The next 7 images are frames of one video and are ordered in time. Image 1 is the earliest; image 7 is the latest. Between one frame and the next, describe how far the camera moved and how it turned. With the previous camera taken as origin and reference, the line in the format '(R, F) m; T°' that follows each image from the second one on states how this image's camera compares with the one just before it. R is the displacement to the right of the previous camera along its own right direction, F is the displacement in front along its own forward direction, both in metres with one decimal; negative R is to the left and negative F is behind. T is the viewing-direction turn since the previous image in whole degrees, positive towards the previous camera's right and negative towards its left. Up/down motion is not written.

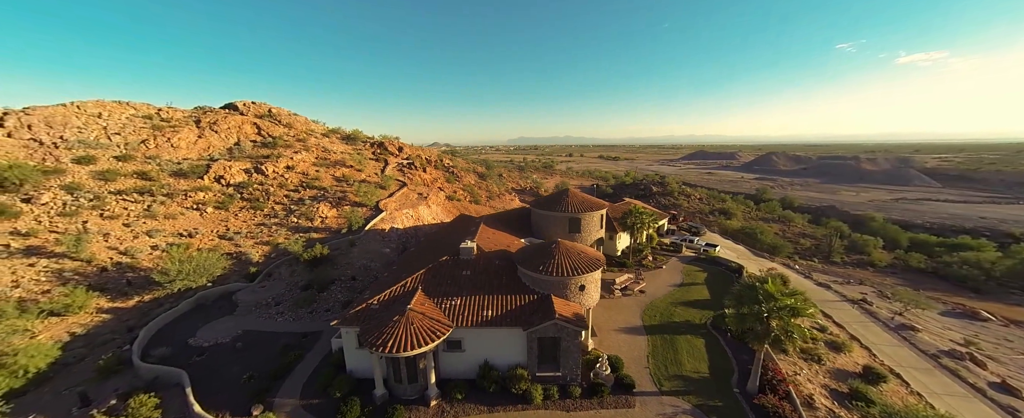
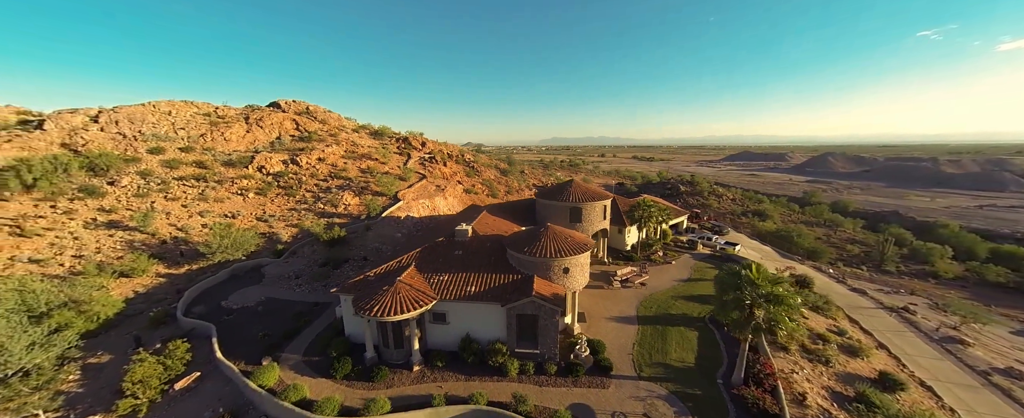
(+2.9, -0.7) m; -6°
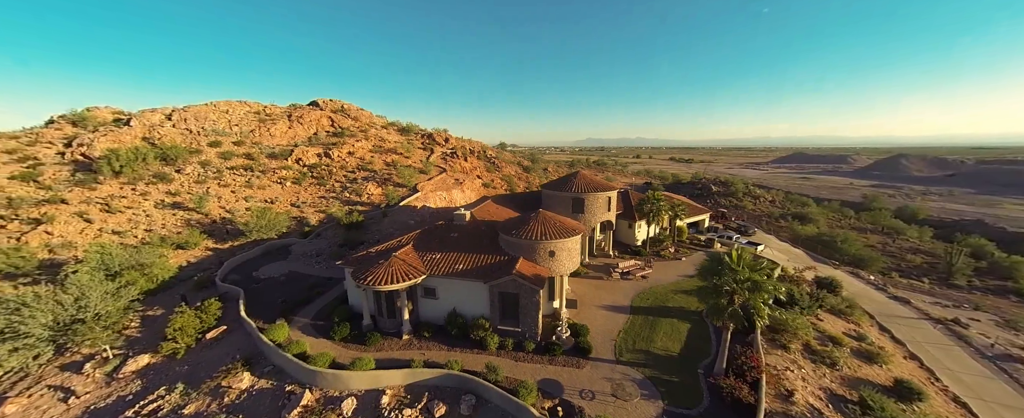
(+2.9, -0.7) m; -6°
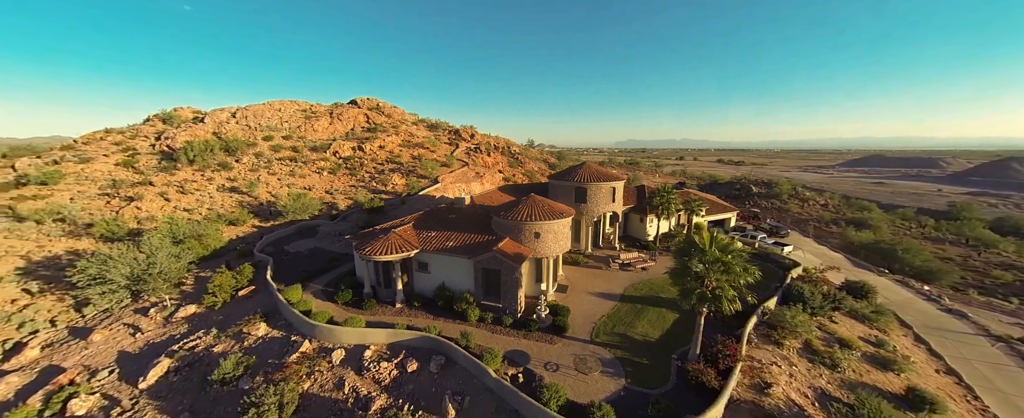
(+3.4, -0.7) m; -7°
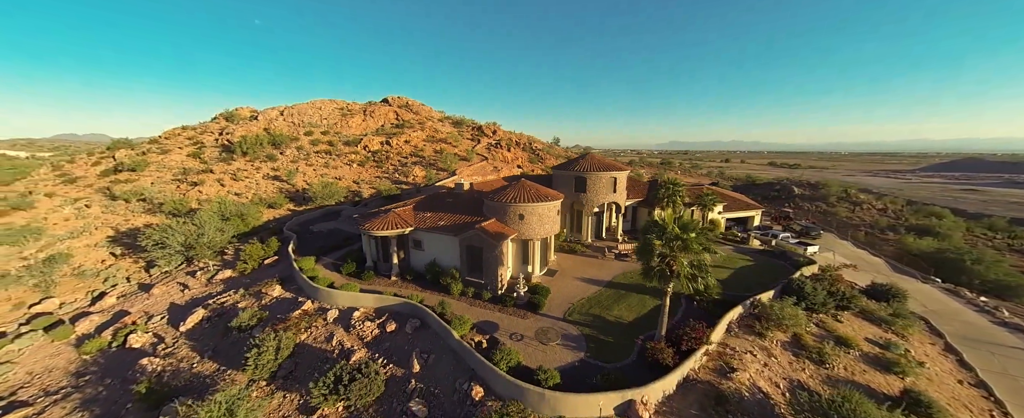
(+3.5, -0.7) m; -7°
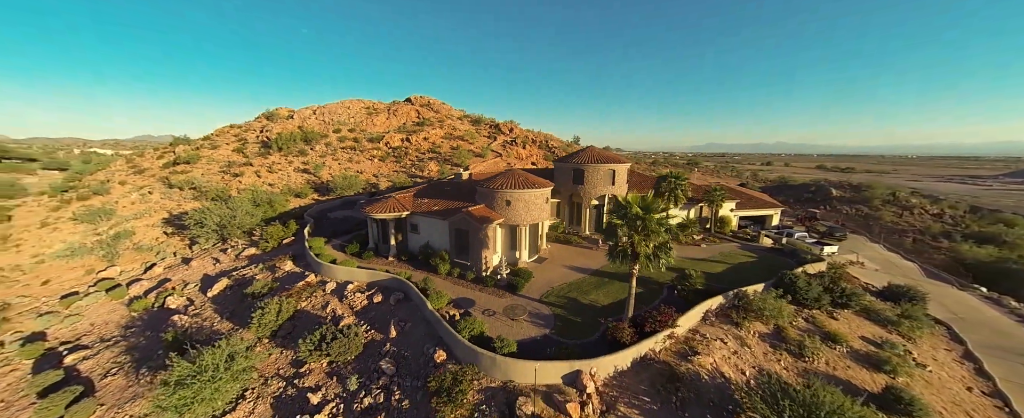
(+3.0, -0.7) m; -5°
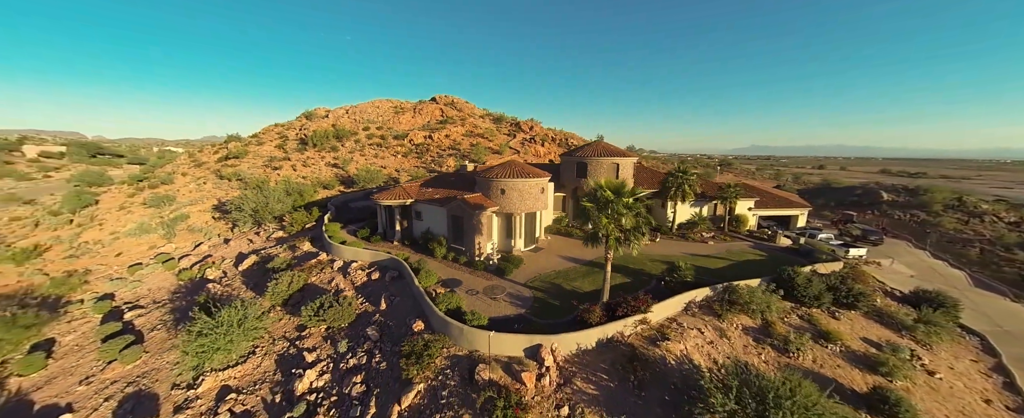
(+2.7, -0.6) m; -6°
